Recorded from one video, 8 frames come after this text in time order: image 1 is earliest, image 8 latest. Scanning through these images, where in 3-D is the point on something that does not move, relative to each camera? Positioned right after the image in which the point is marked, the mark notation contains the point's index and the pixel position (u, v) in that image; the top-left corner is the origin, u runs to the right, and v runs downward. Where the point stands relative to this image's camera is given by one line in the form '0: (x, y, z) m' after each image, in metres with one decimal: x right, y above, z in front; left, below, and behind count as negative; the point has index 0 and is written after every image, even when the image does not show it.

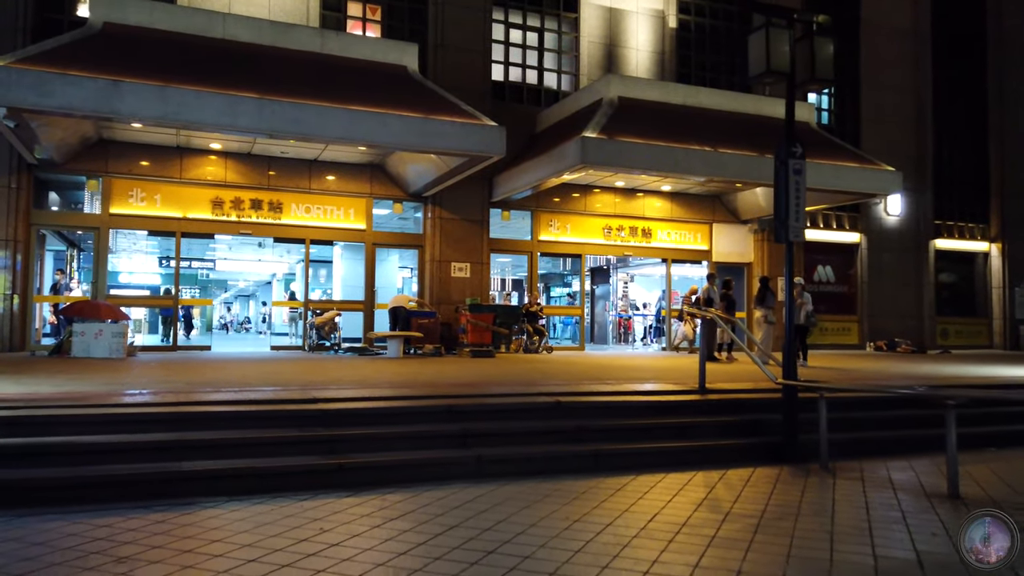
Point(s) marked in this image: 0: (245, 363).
0: (-4.5, -1.3, +12.7) m
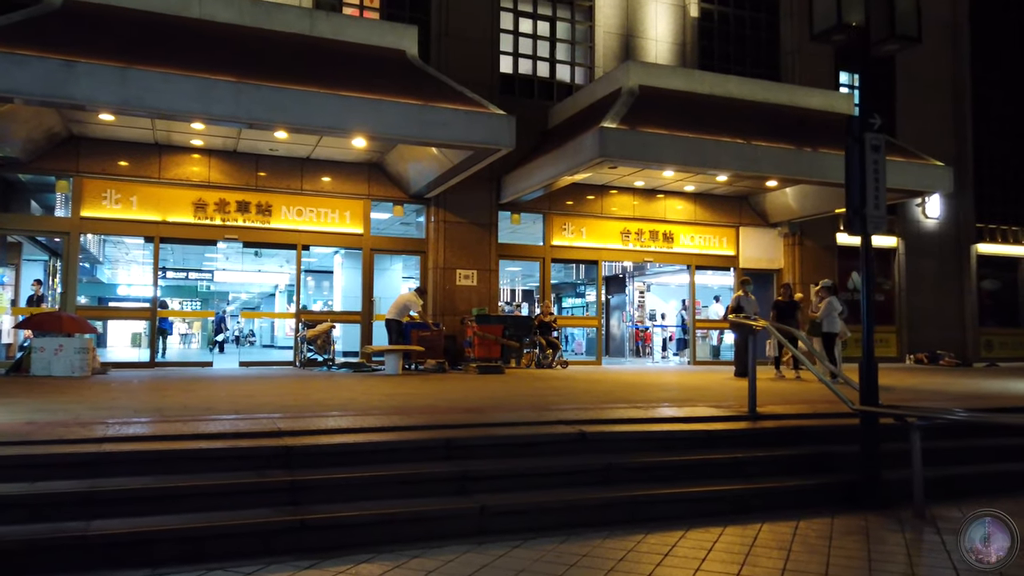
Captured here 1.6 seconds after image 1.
0: (-4.4, -1.4, +11.3) m
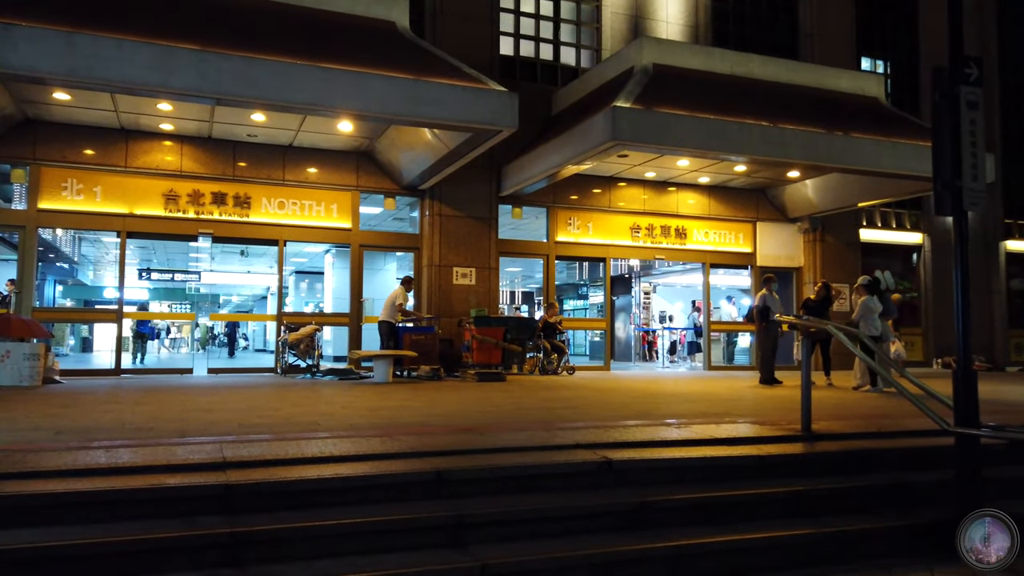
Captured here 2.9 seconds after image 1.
0: (-4.3, -1.4, +10.0) m
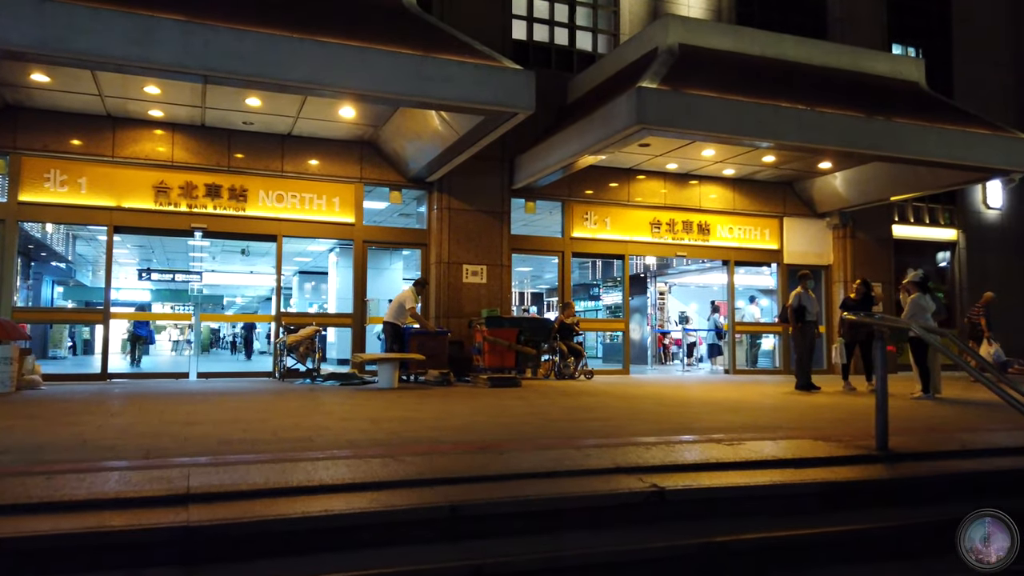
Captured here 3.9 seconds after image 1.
0: (-4.1, -1.3, +9.1) m
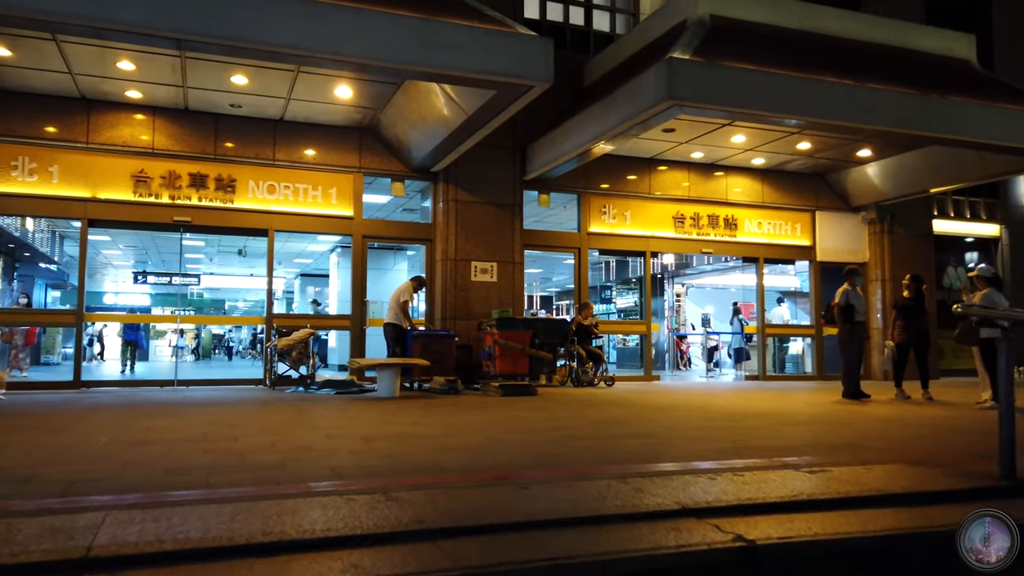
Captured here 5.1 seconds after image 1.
0: (-3.9, -1.3, +8.0) m
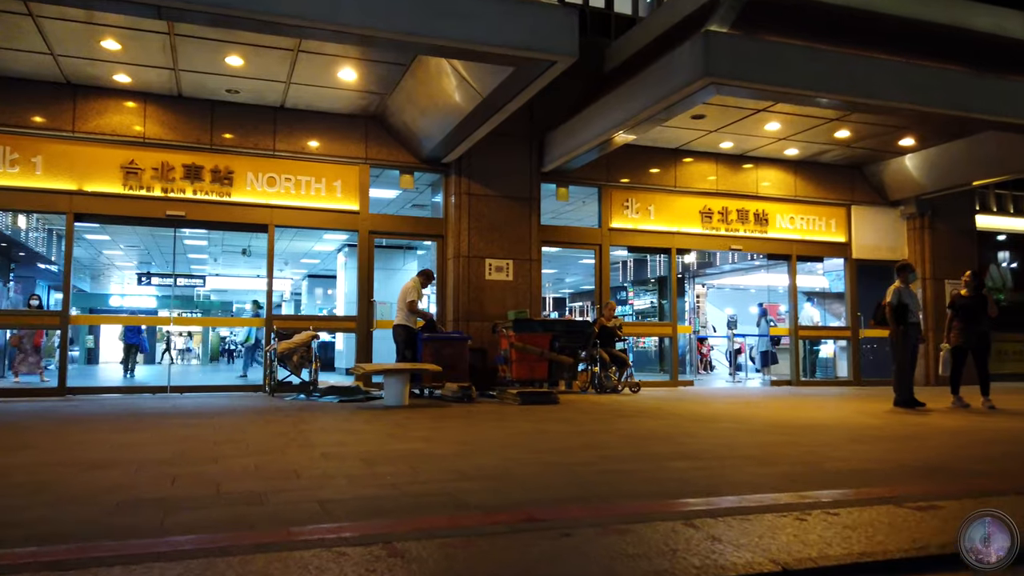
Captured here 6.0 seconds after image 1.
0: (-3.7, -1.3, +7.2) m
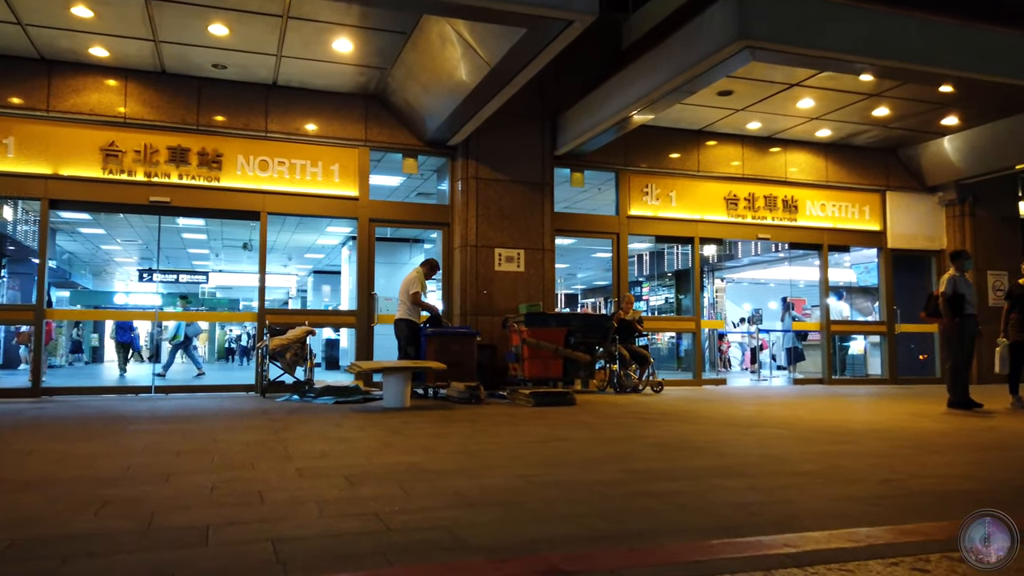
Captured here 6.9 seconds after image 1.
0: (-3.6, -1.2, +6.5) m
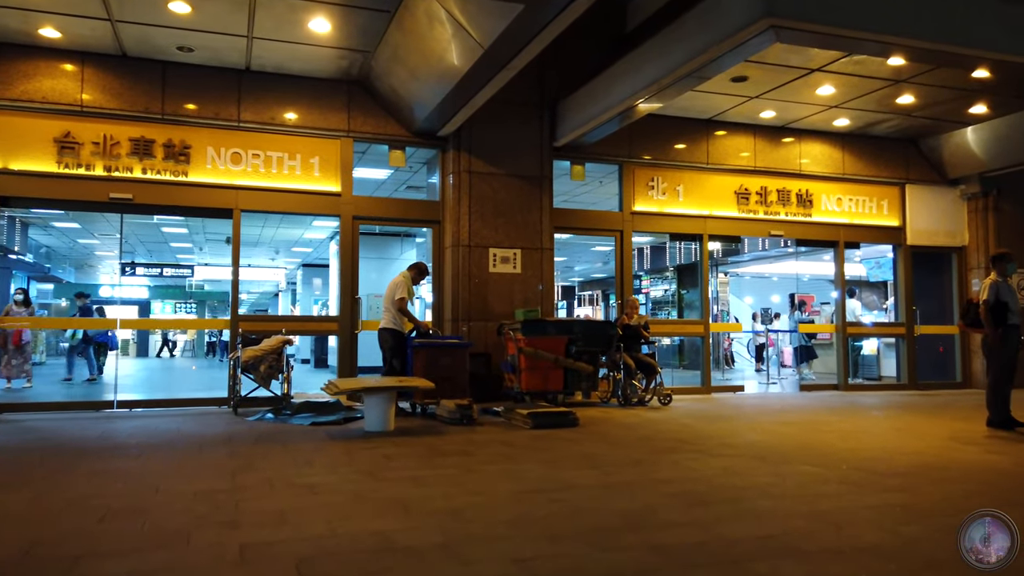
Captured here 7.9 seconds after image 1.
0: (-3.6, -1.3, +5.7) m
